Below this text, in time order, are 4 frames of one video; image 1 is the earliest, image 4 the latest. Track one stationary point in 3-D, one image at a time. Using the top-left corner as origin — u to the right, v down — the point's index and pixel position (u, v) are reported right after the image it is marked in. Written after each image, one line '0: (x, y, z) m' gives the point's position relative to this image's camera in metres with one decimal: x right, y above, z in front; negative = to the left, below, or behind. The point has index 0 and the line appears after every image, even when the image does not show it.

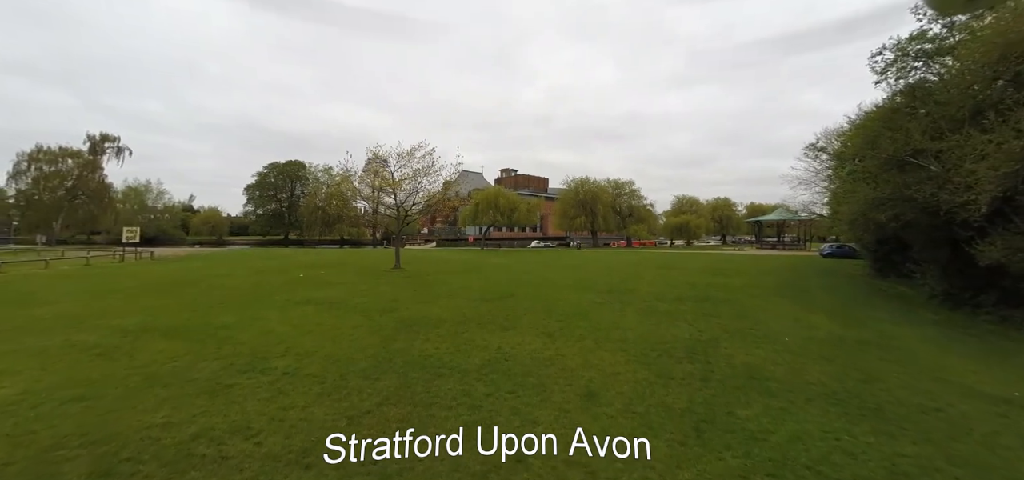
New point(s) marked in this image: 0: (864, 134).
0: (+13.0, +3.9, +14.8) m
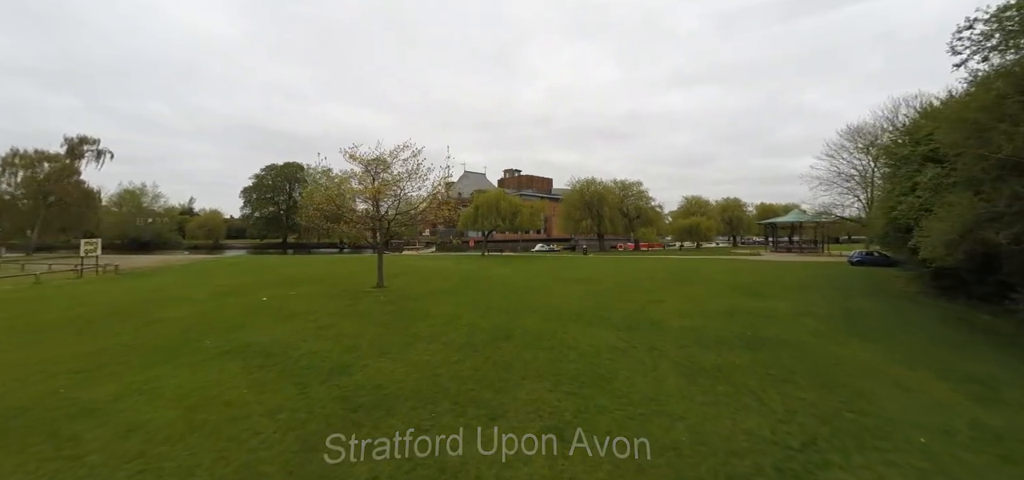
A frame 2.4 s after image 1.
0: (+12.9, +3.3, +11.7) m
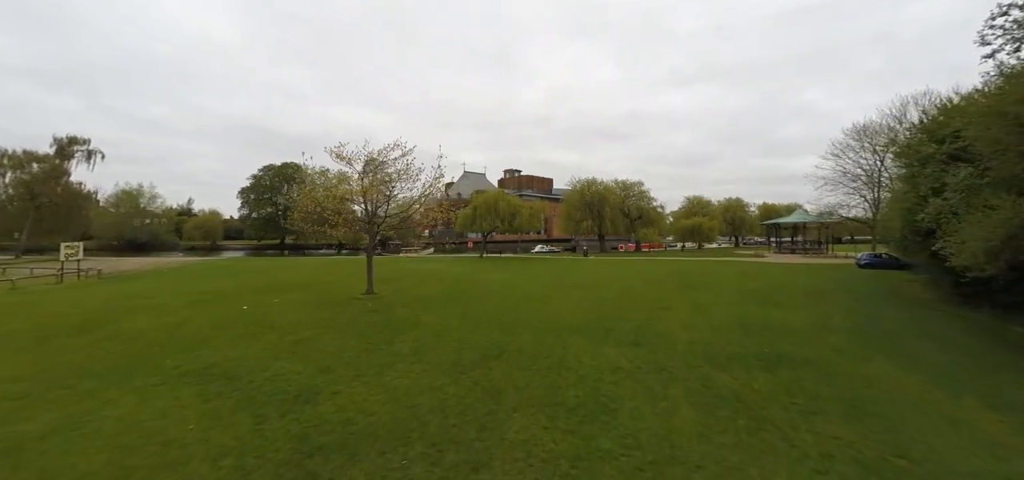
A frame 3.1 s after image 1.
0: (+12.7, +3.1, +10.7) m
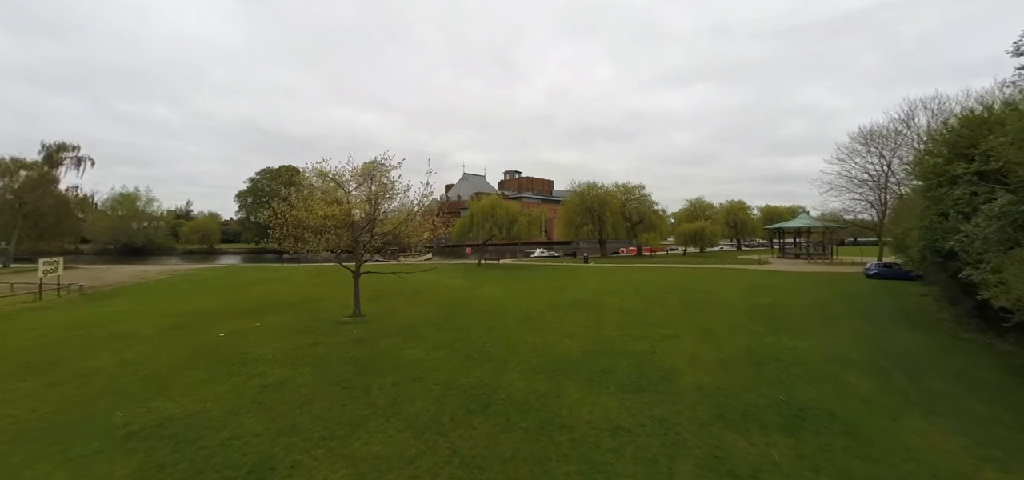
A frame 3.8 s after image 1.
0: (+12.4, +2.3, +9.7) m
